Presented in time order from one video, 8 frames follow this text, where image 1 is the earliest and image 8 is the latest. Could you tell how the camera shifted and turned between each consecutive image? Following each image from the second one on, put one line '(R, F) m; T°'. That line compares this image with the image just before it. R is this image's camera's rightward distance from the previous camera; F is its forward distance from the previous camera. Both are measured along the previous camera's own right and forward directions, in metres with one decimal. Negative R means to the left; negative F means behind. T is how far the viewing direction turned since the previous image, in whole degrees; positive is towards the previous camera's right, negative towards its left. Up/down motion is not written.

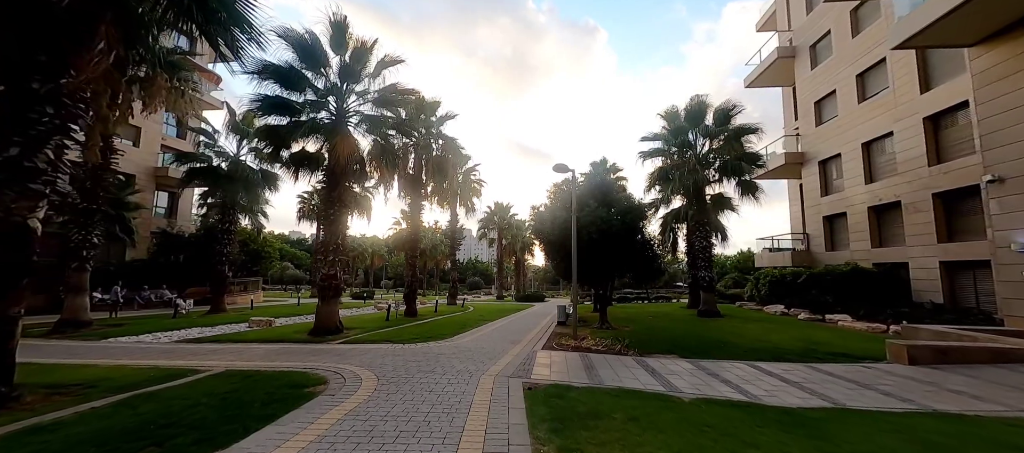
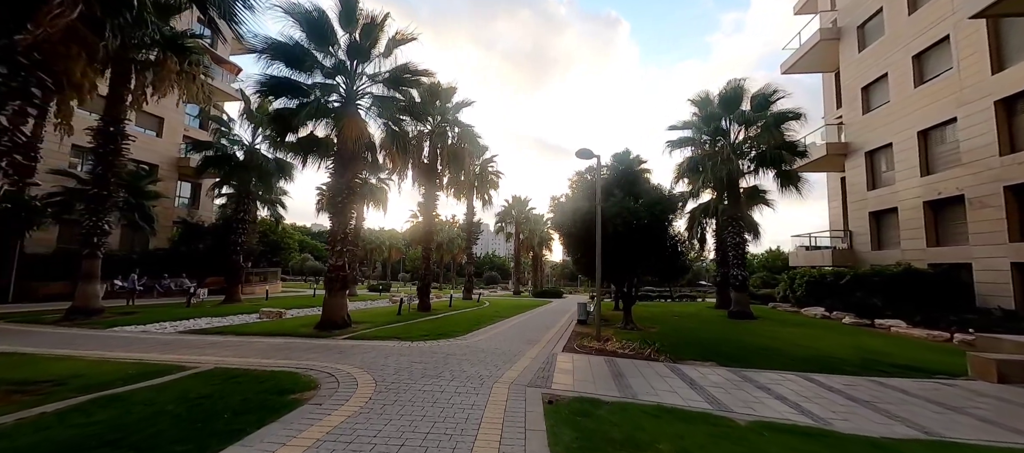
(0.0, +0.9) m; -3°
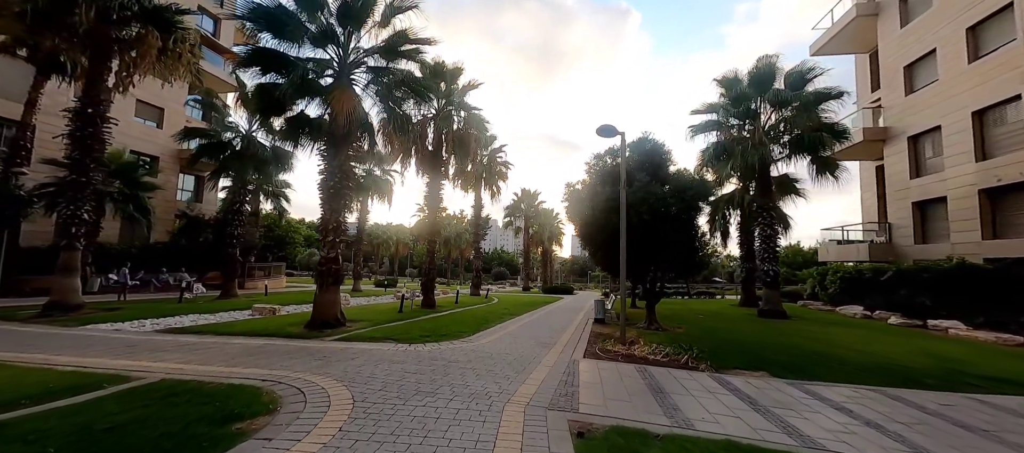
(-0.1, +1.2) m; -1°
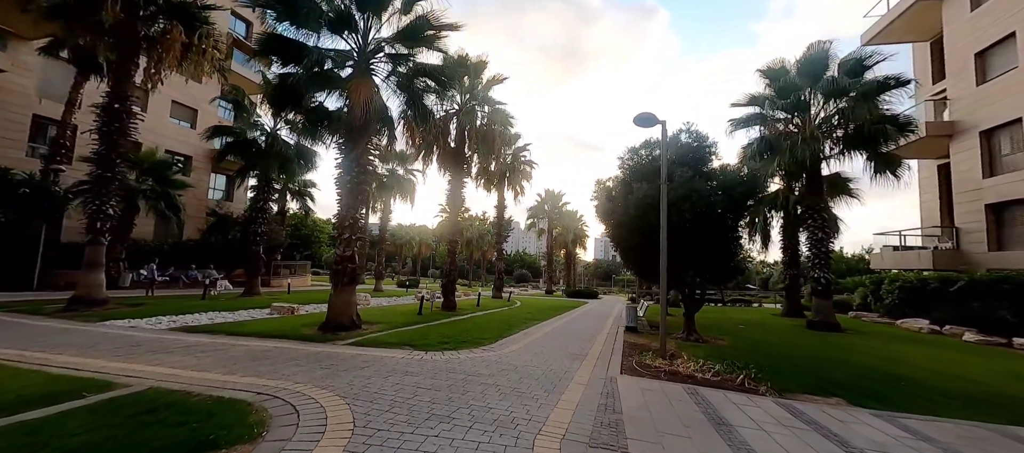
(-0.1, +0.8) m; -3°
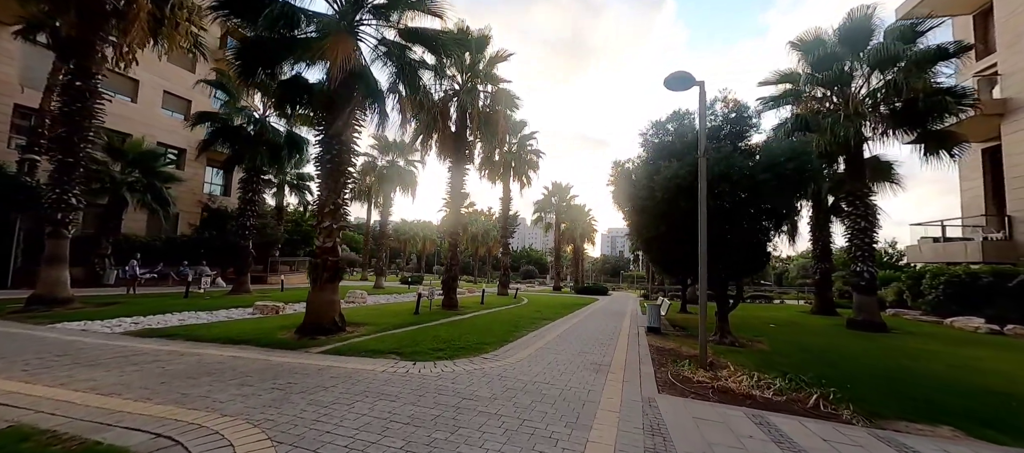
(0.0, +1.3) m; -1°
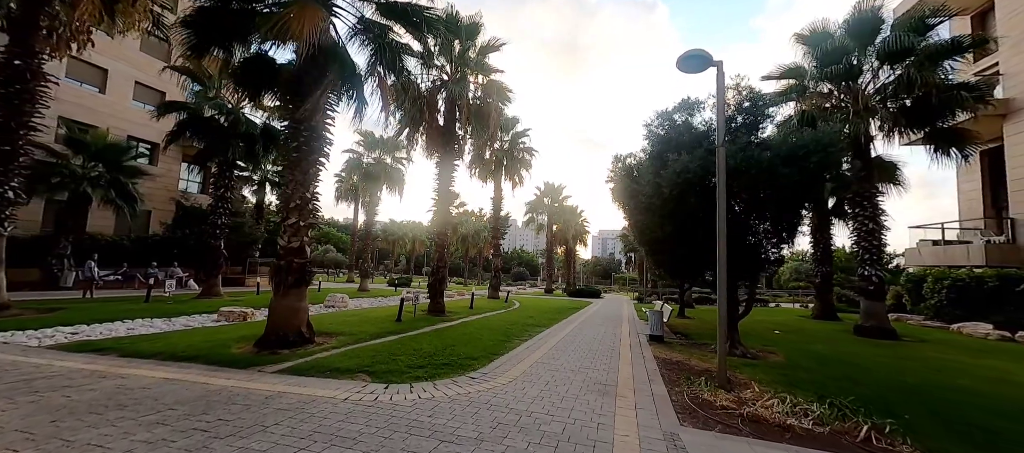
(0.0, +0.9) m; +1°
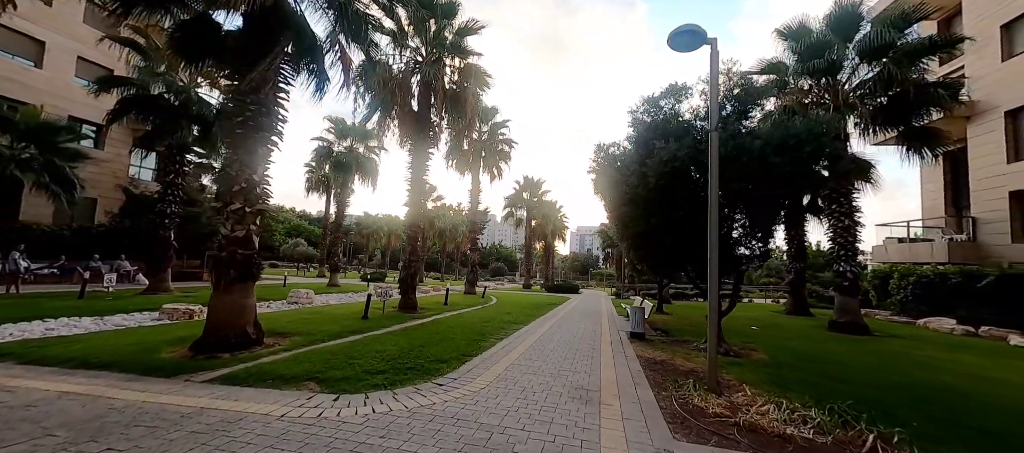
(+0.1, +0.6) m; +3°
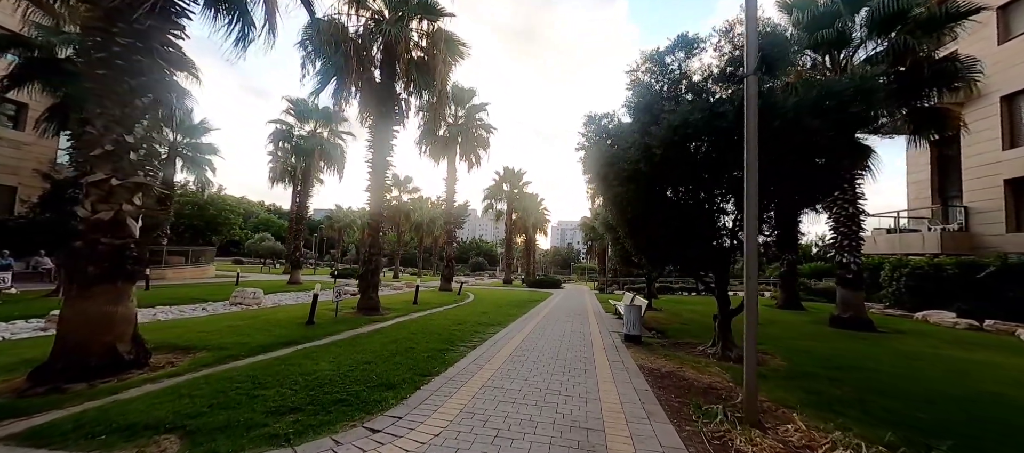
(+0.1, +1.5) m; +3°
